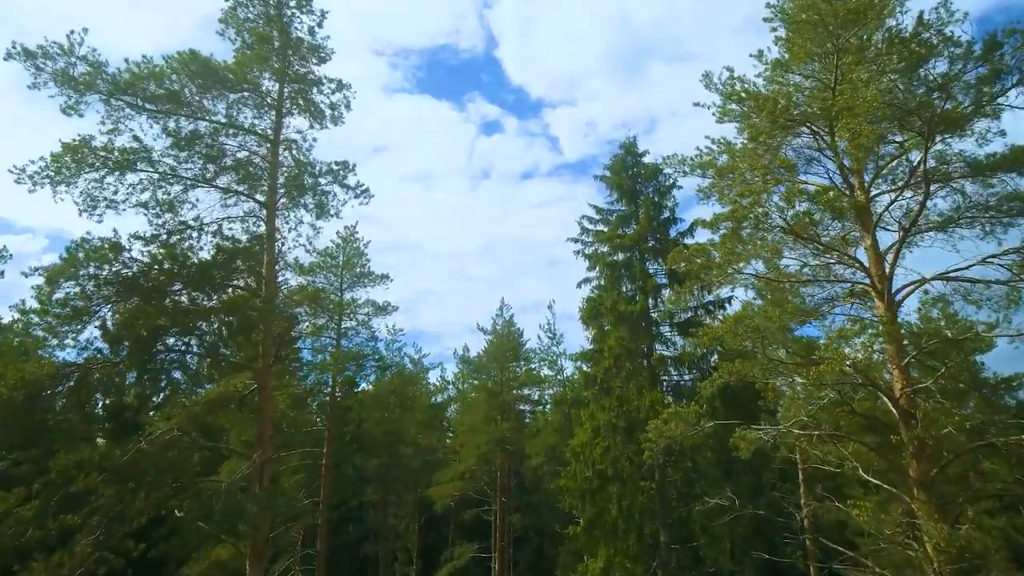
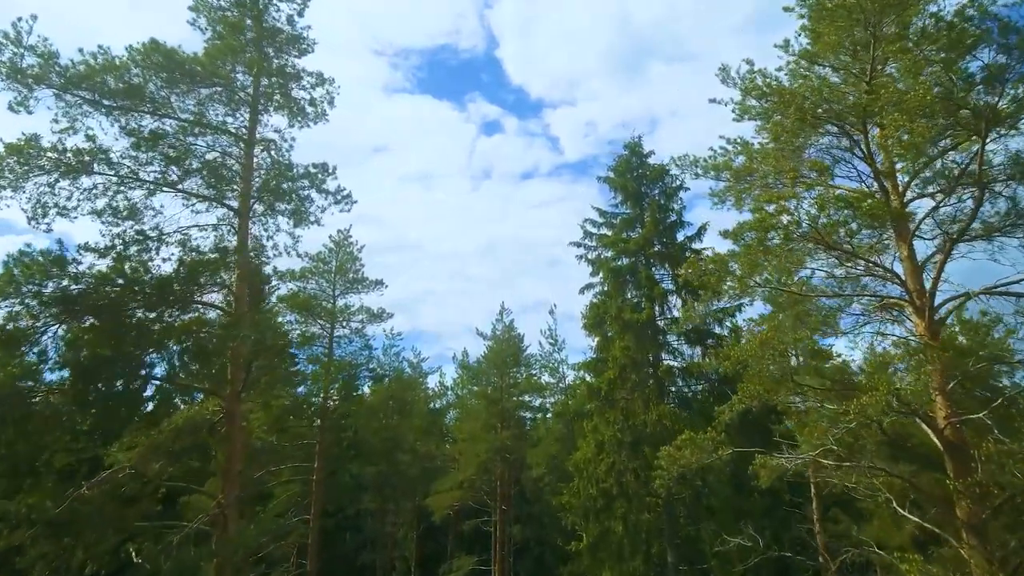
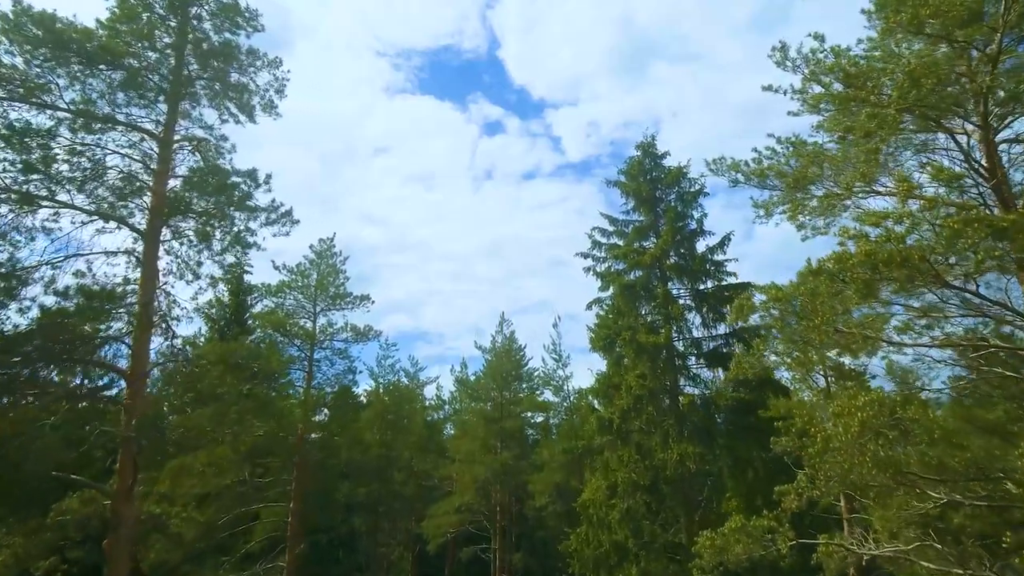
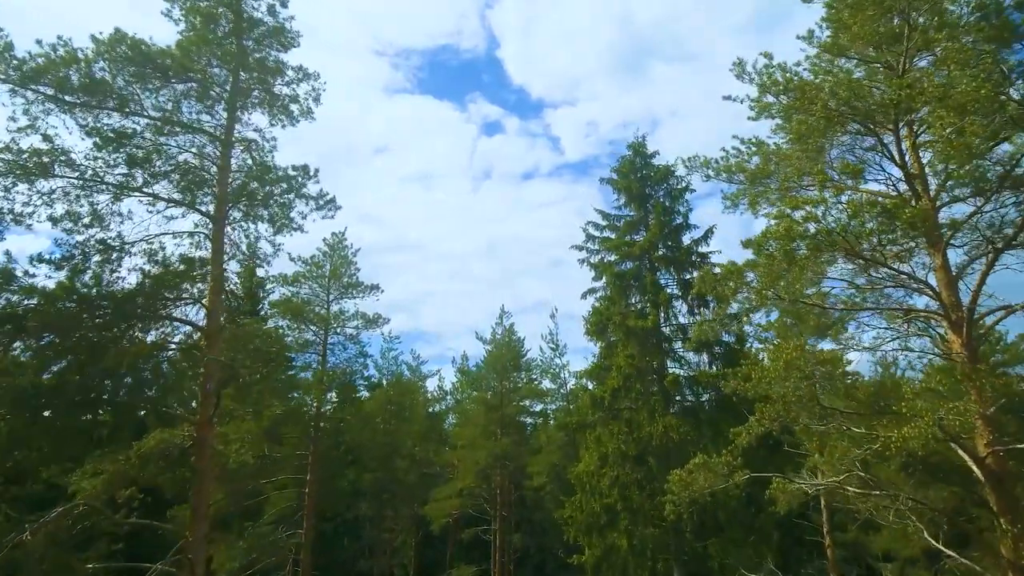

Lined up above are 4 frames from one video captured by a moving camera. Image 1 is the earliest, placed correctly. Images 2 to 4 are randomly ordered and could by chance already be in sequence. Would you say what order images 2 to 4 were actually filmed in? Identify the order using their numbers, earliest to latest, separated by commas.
2, 4, 3
